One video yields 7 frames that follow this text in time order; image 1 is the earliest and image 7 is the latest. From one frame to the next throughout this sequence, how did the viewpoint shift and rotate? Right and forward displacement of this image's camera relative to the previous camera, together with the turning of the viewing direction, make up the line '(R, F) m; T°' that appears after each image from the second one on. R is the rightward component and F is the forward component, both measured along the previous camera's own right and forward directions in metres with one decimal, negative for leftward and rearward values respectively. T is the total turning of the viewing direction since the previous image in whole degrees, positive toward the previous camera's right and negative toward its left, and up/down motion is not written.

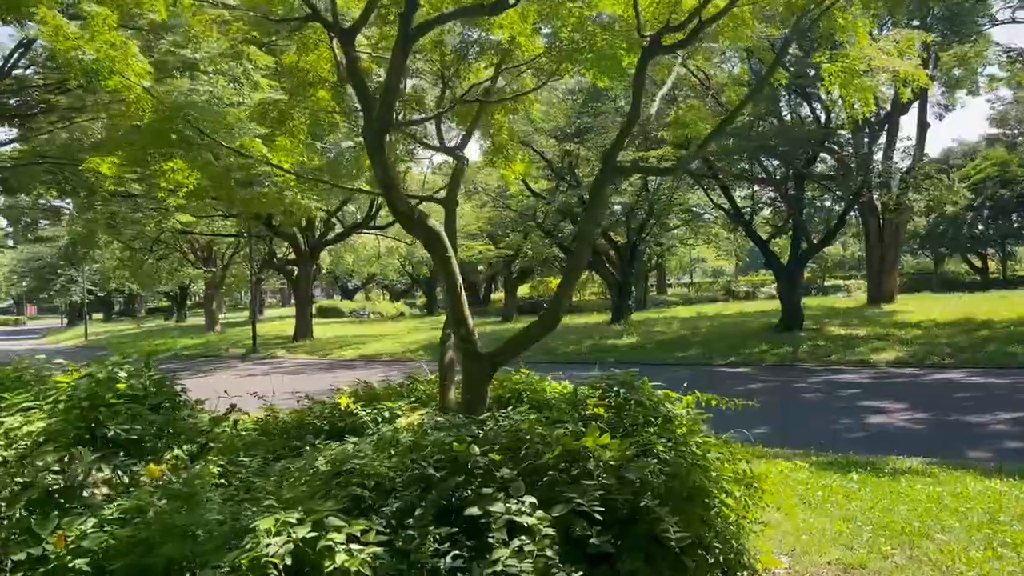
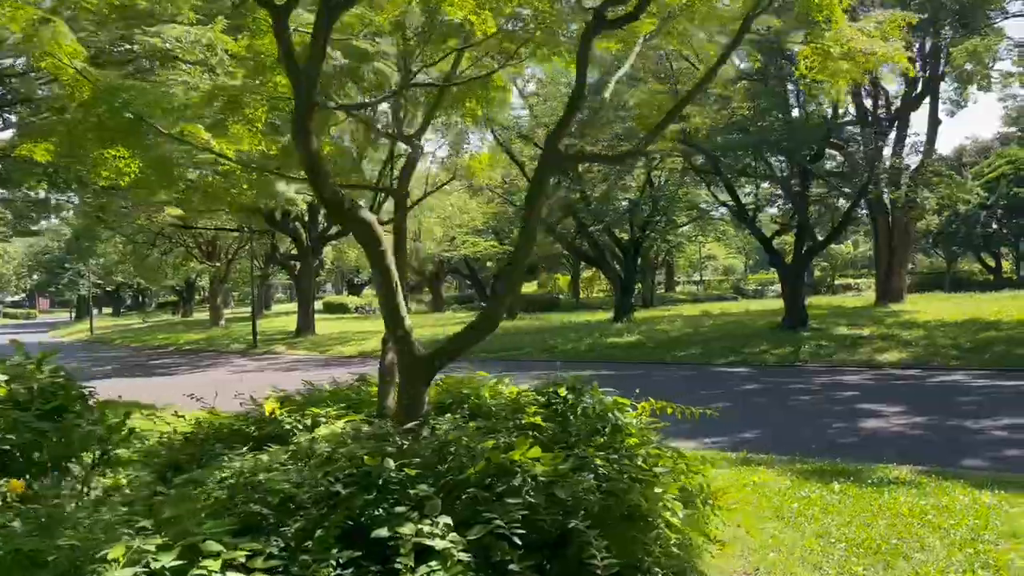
(+0.3, +0.3) m; -1°
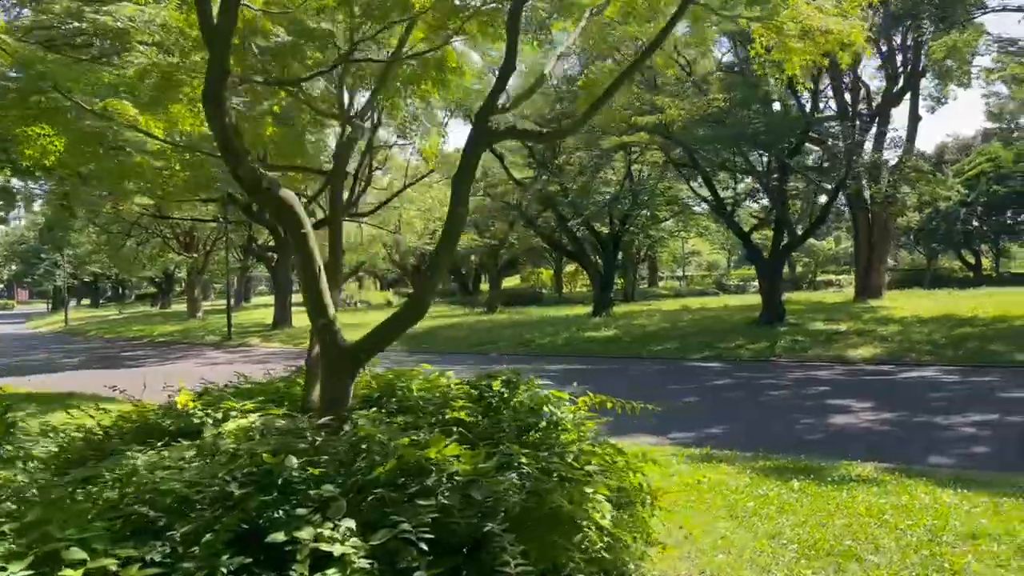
(+0.2, +0.2) m; +1°
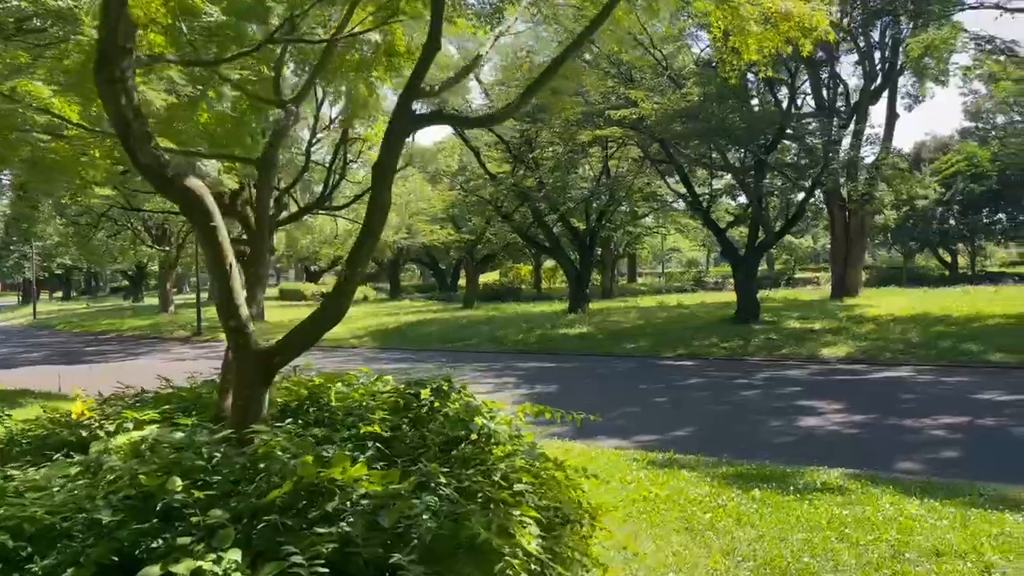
(+0.2, +0.3) m; +1°
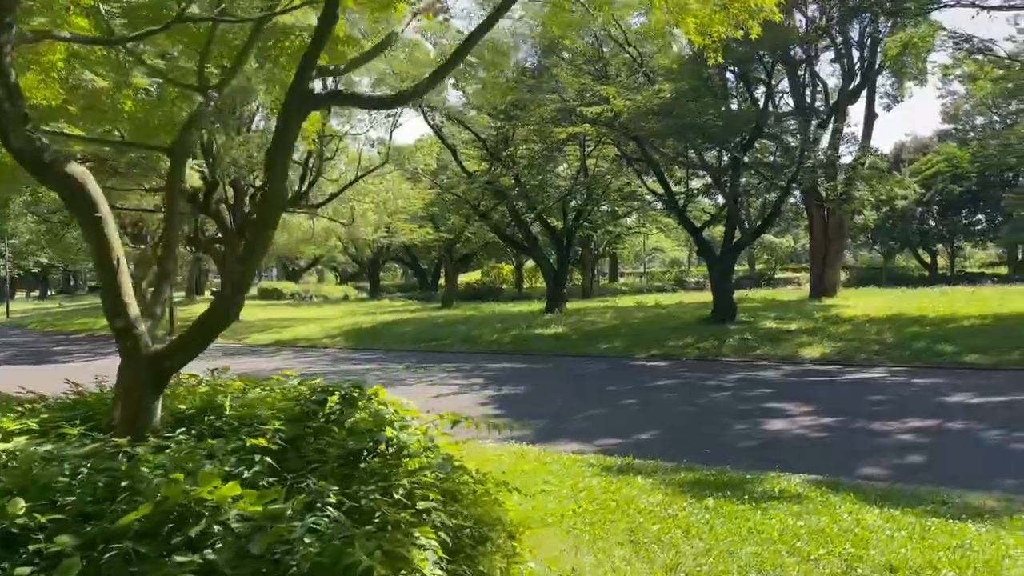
(+0.3, +0.3) m; +1°
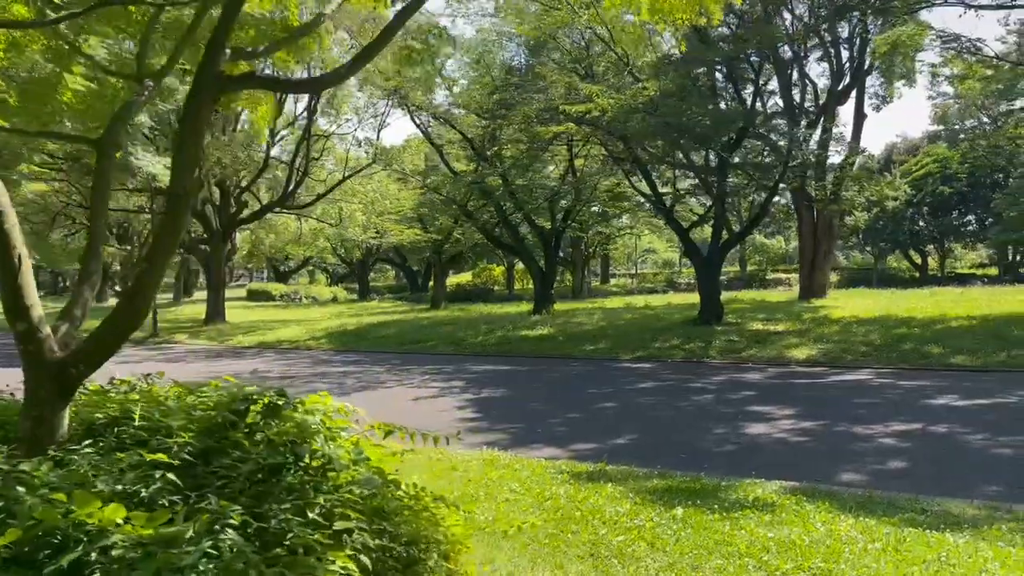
(+0.2, +0.2) m; 0°
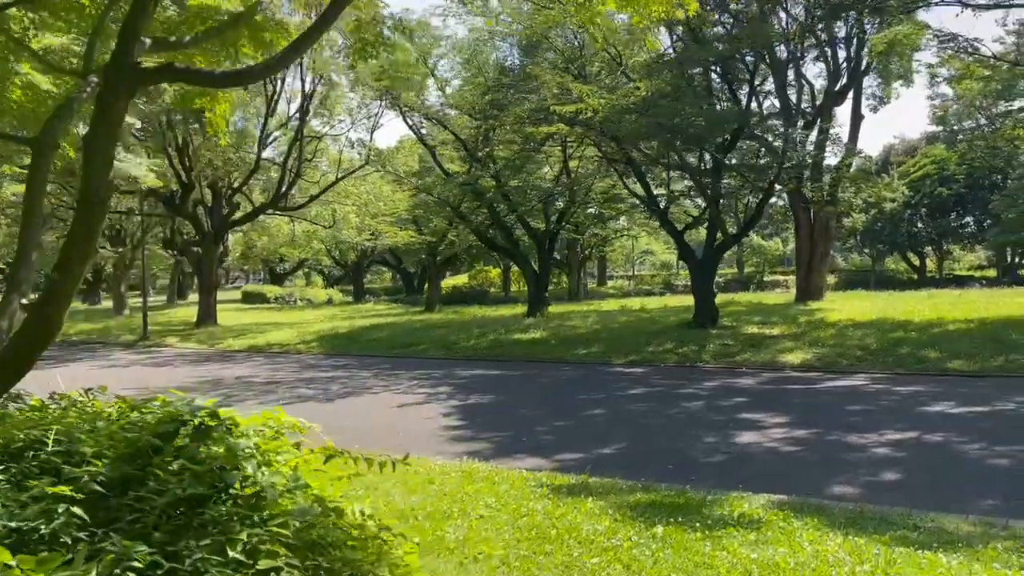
(+0.1, +0.2) m; 0°
